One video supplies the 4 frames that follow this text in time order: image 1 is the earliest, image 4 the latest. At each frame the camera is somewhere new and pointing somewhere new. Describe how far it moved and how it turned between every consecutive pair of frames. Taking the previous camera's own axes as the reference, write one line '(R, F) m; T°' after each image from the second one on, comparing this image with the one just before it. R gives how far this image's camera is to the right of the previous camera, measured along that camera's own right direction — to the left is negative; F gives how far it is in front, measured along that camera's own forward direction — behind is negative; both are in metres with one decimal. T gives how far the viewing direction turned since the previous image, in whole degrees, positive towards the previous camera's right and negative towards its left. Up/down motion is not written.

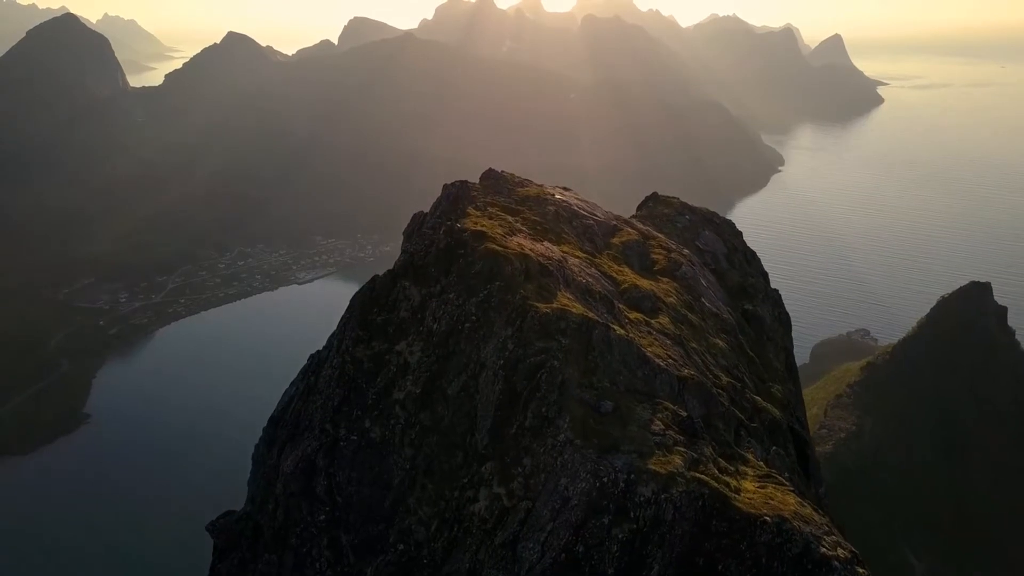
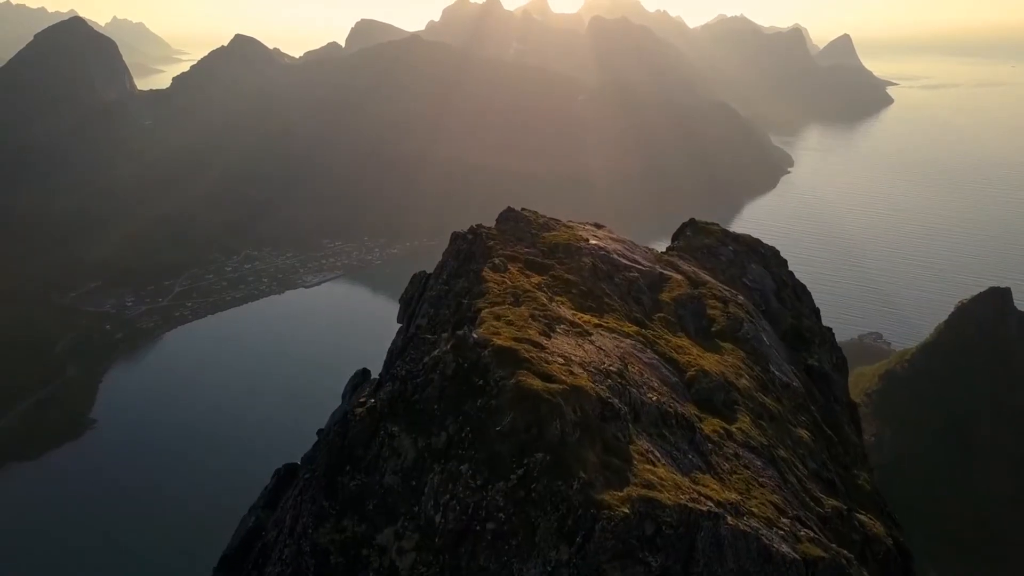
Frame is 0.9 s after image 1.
(-0.5, +4.9) m; -1°
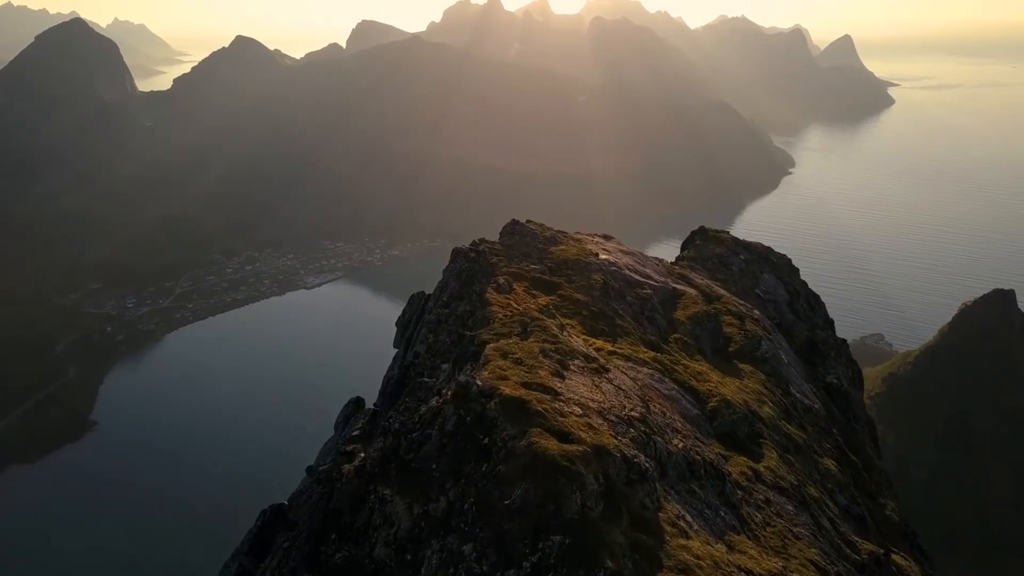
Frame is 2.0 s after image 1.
(-0.1, +1.2) m; 0°
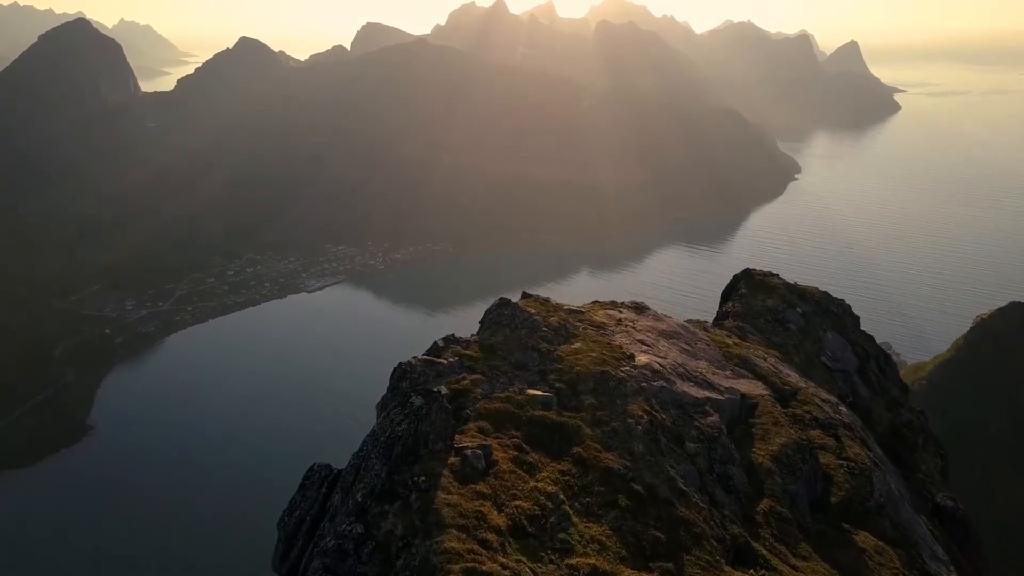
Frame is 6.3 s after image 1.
(+0.3, +6.9) m; 0°
